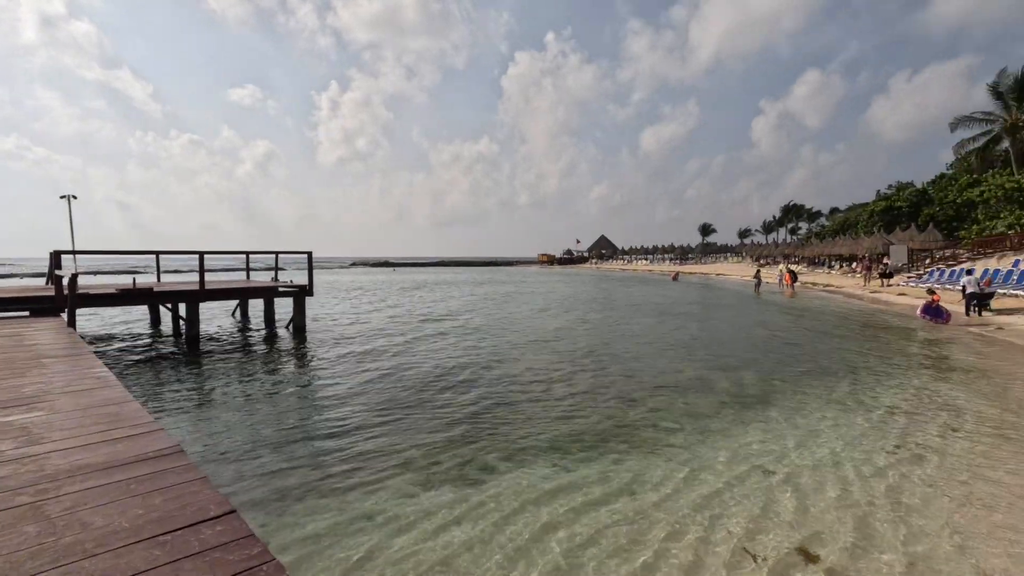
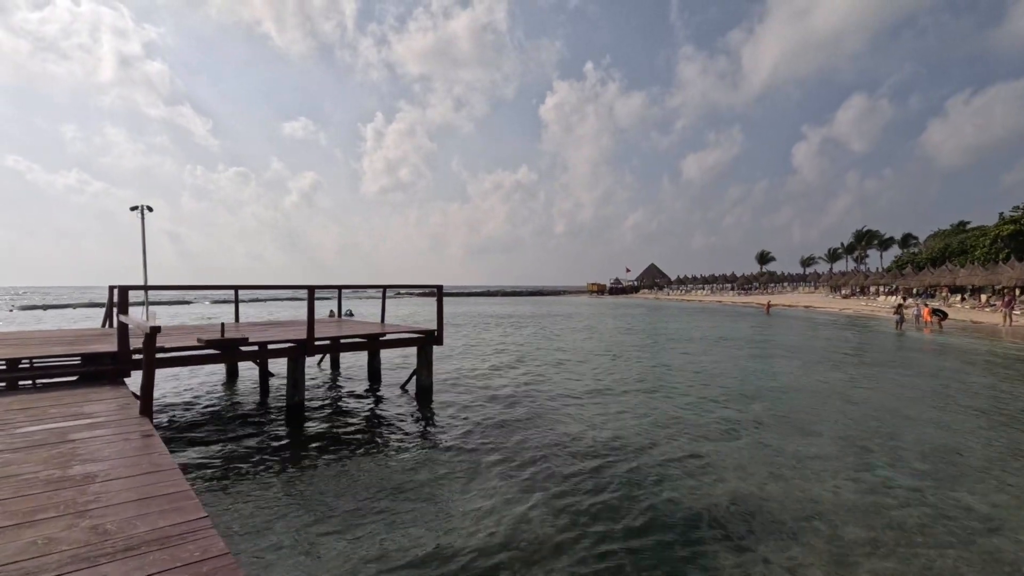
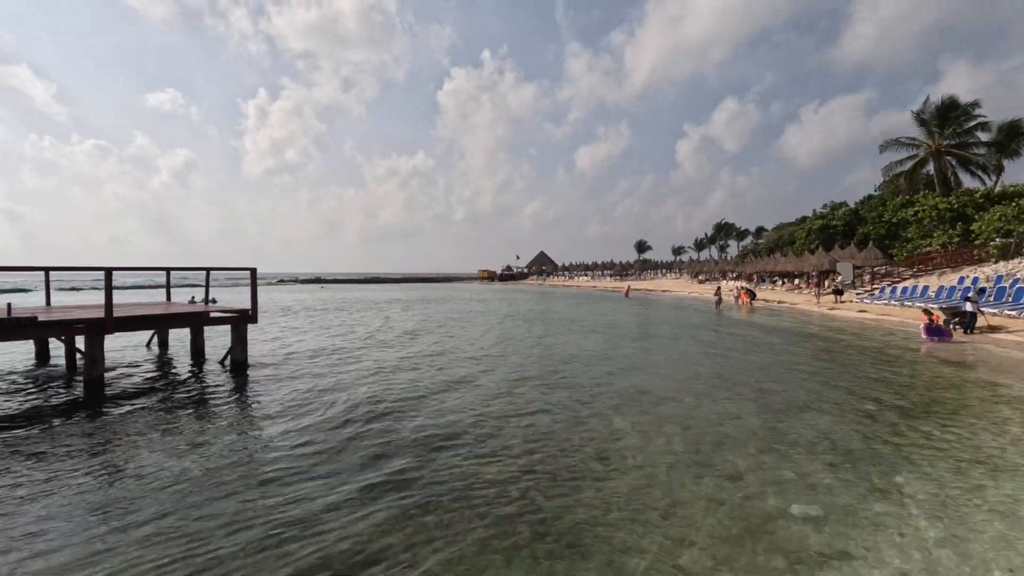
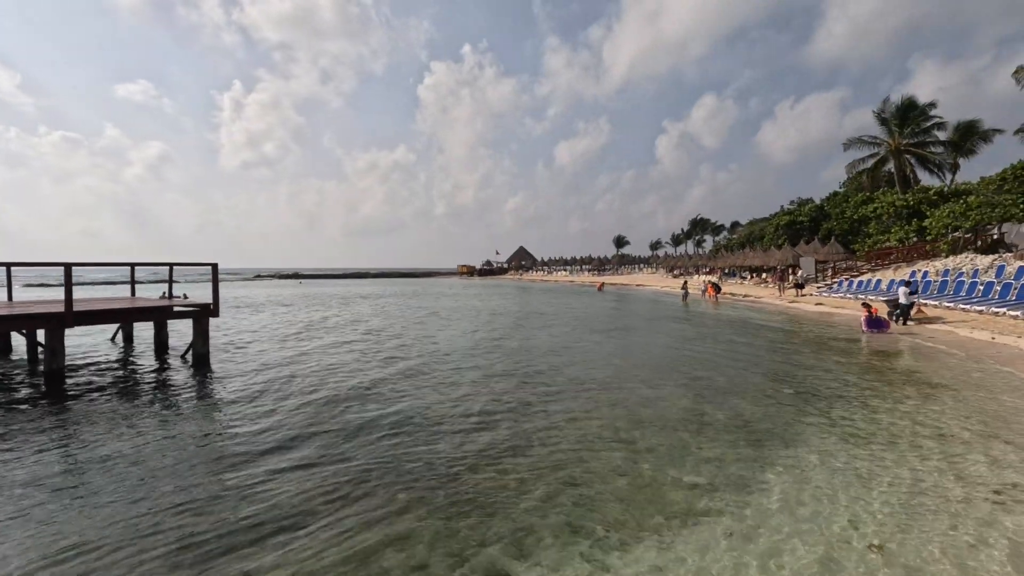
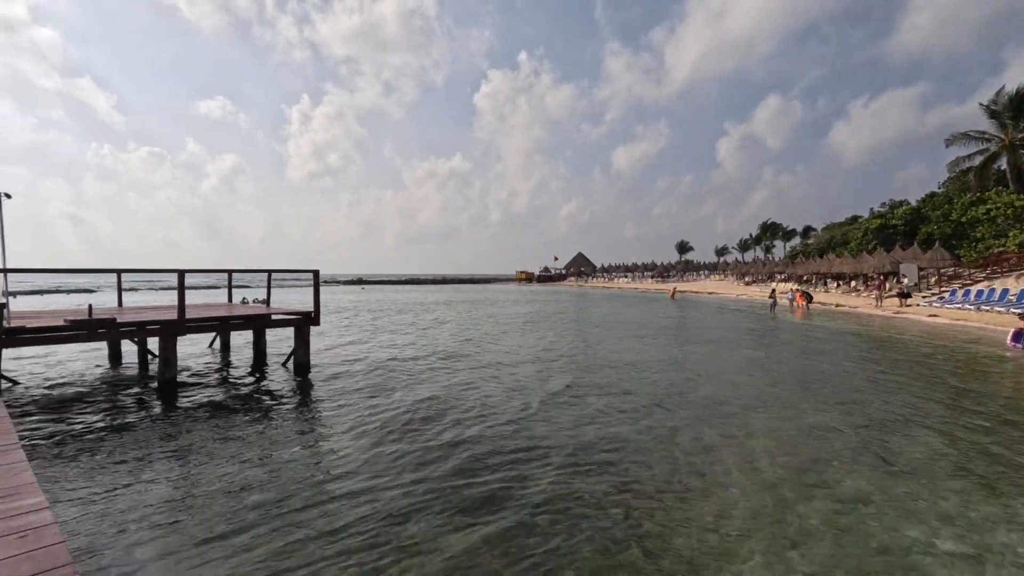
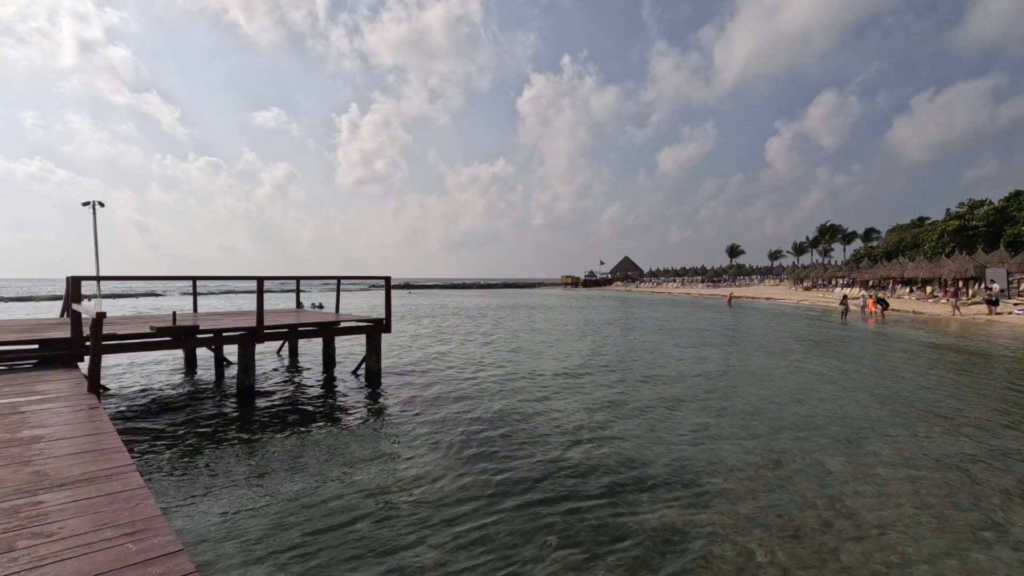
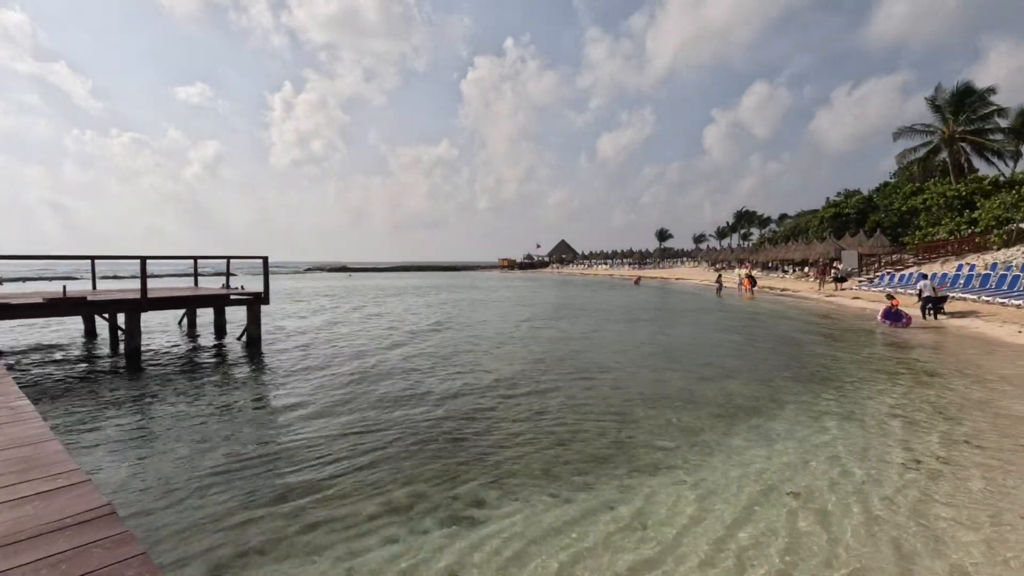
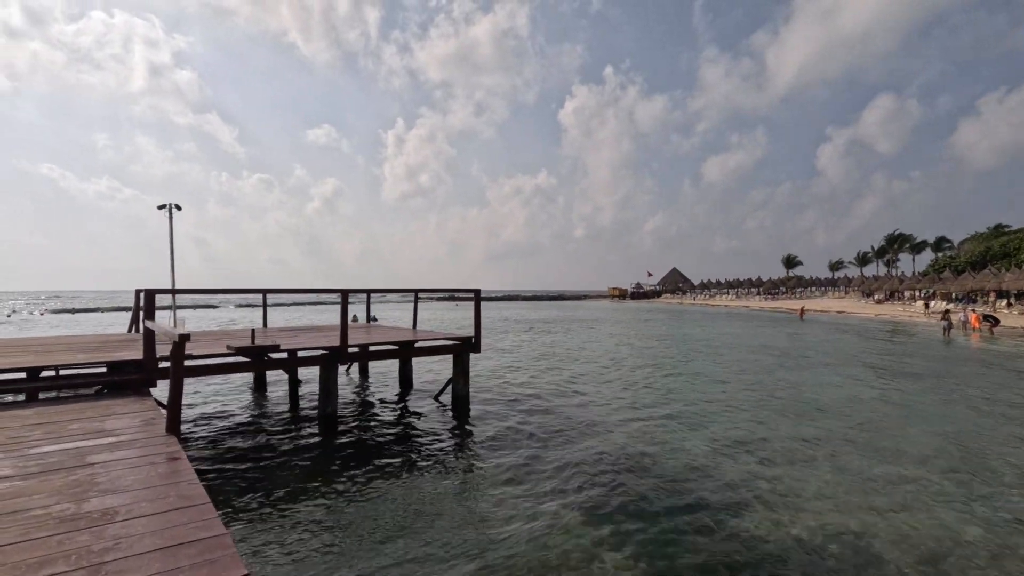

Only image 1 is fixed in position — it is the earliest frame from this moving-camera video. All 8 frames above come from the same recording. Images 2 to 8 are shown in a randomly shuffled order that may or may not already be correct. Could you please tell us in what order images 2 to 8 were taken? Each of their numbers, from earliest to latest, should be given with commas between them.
7, 4, 3, 5, 6, 2, 8
